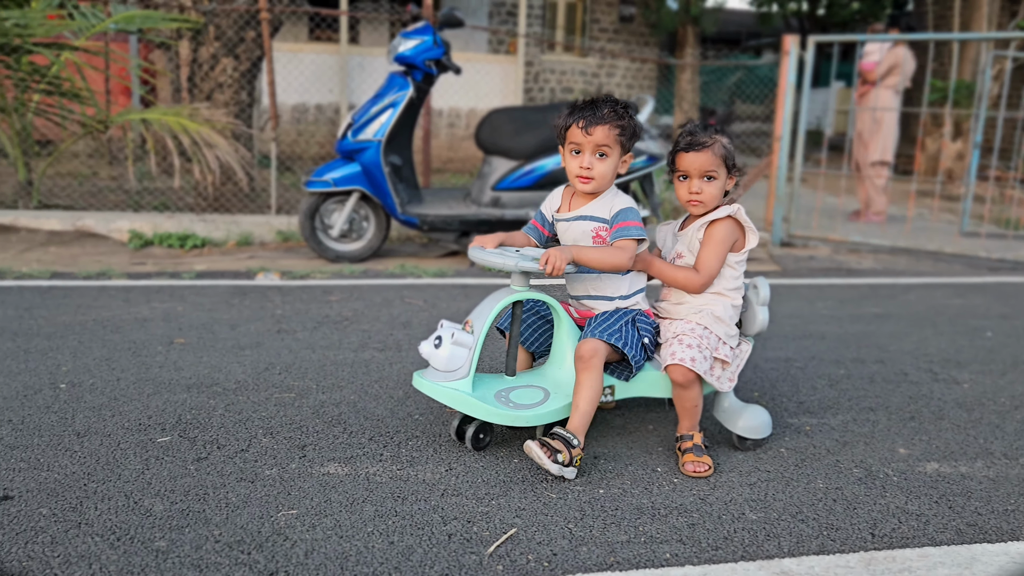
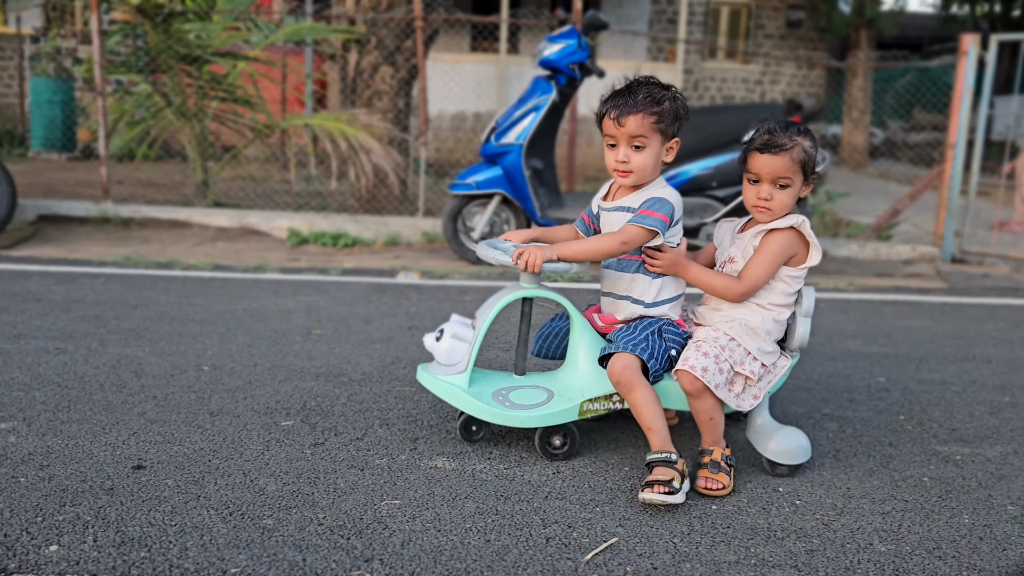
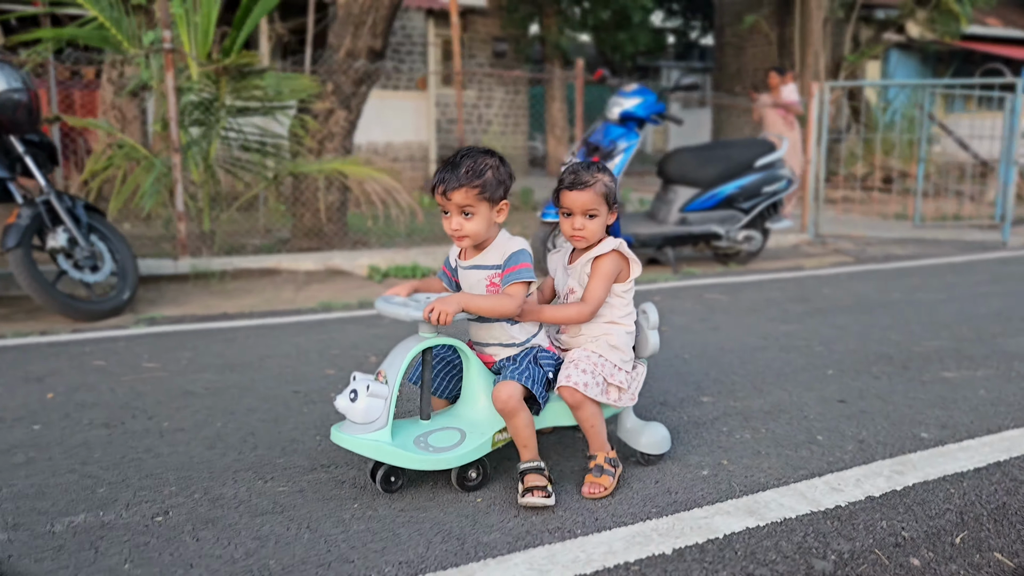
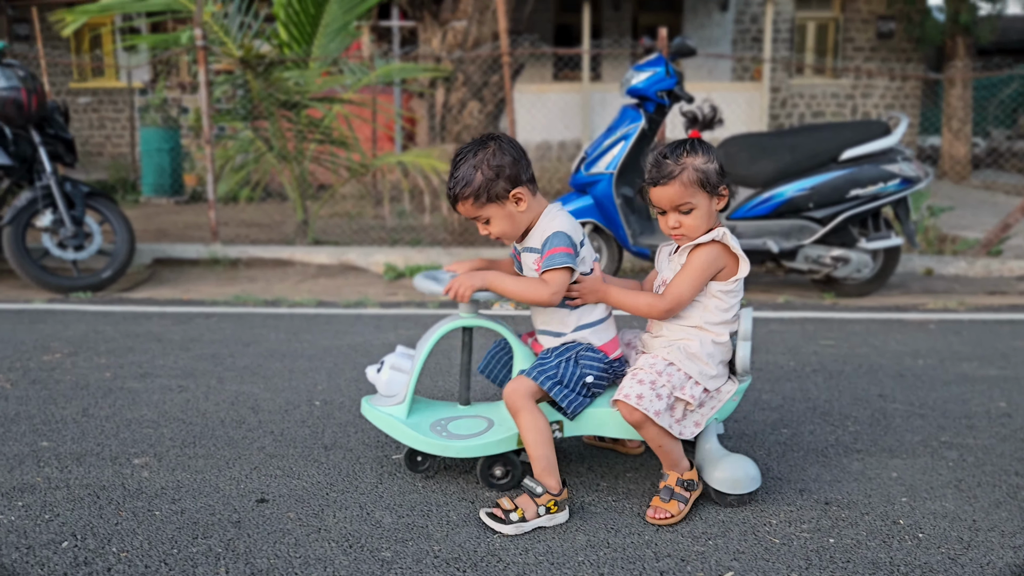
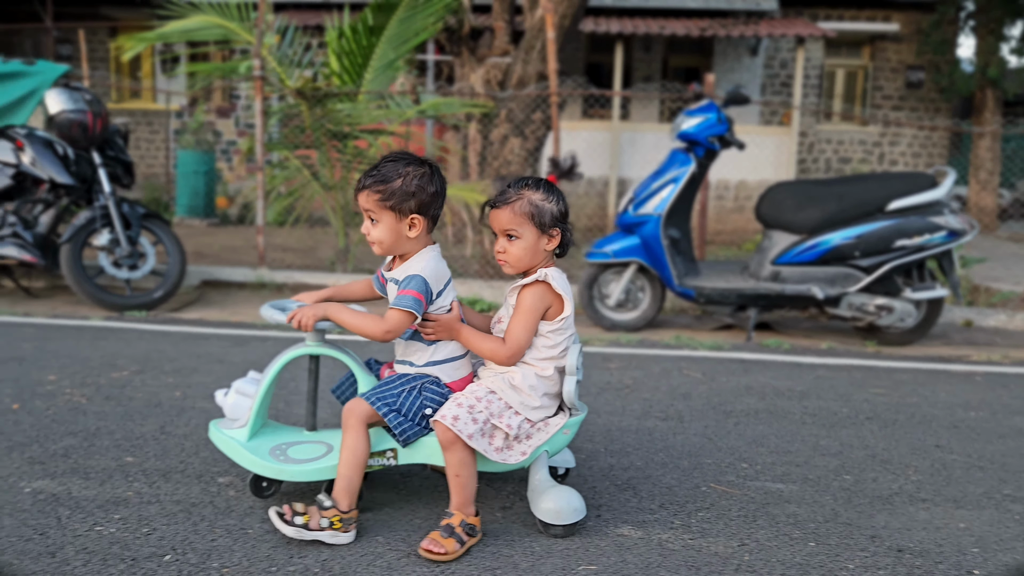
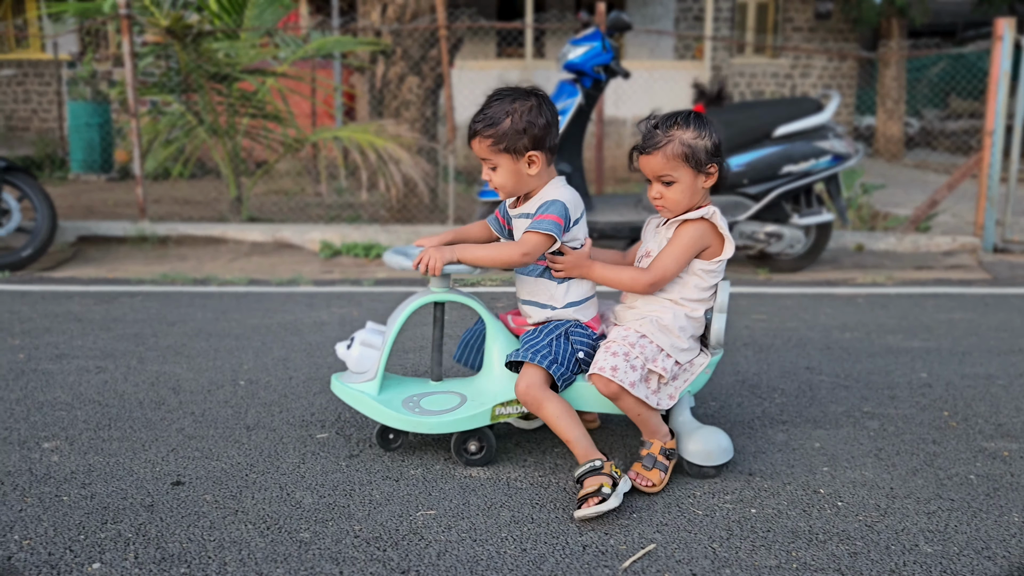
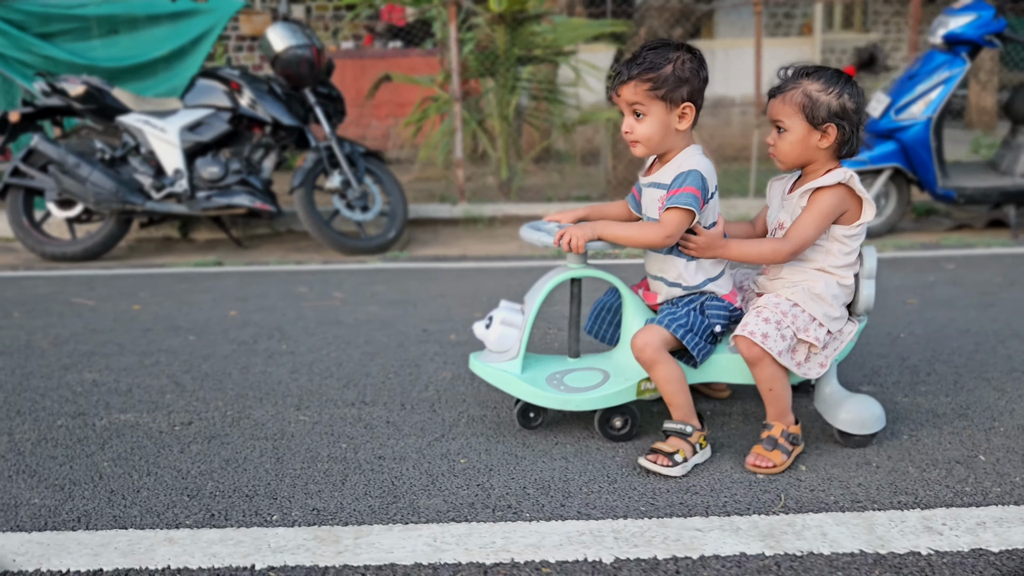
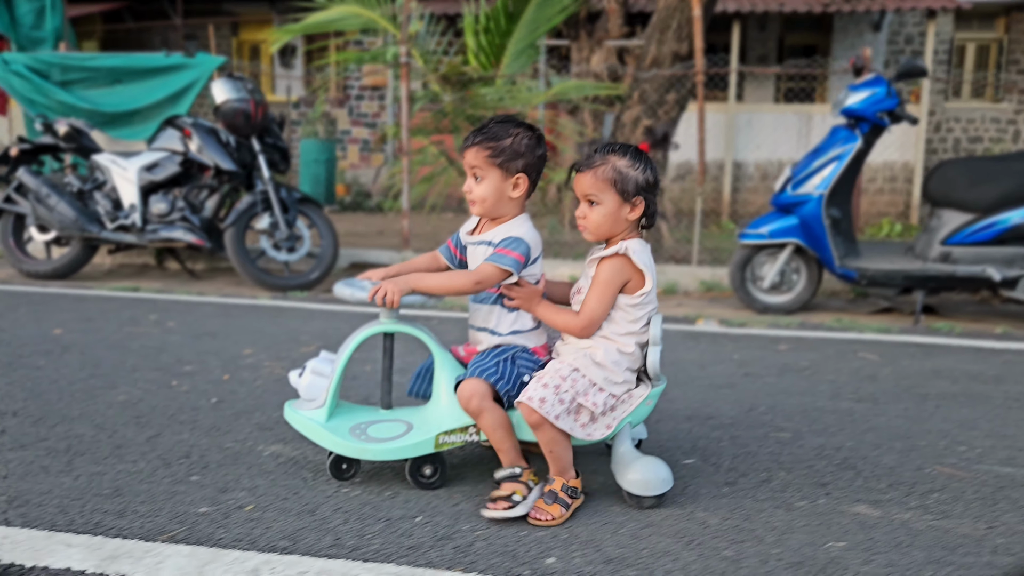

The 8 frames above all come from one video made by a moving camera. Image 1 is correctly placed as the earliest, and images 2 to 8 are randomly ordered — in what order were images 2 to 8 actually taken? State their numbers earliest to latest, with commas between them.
2, 6, 4, 5, 8, 7, 3
